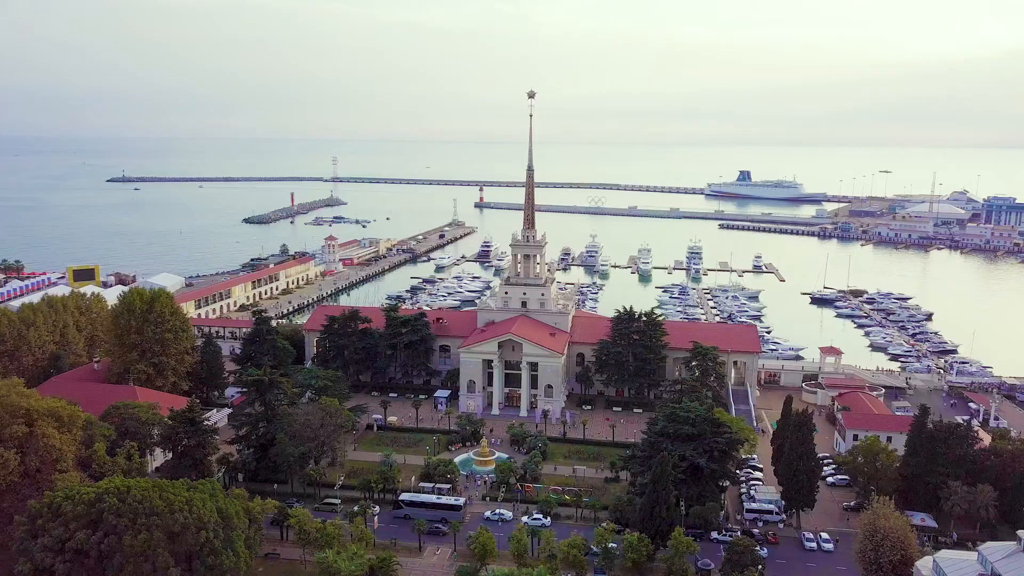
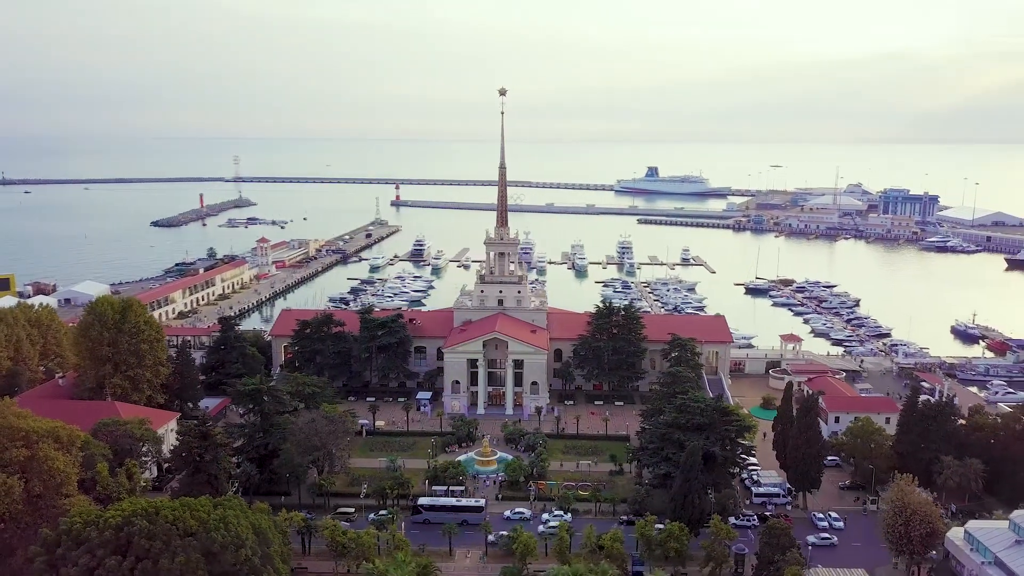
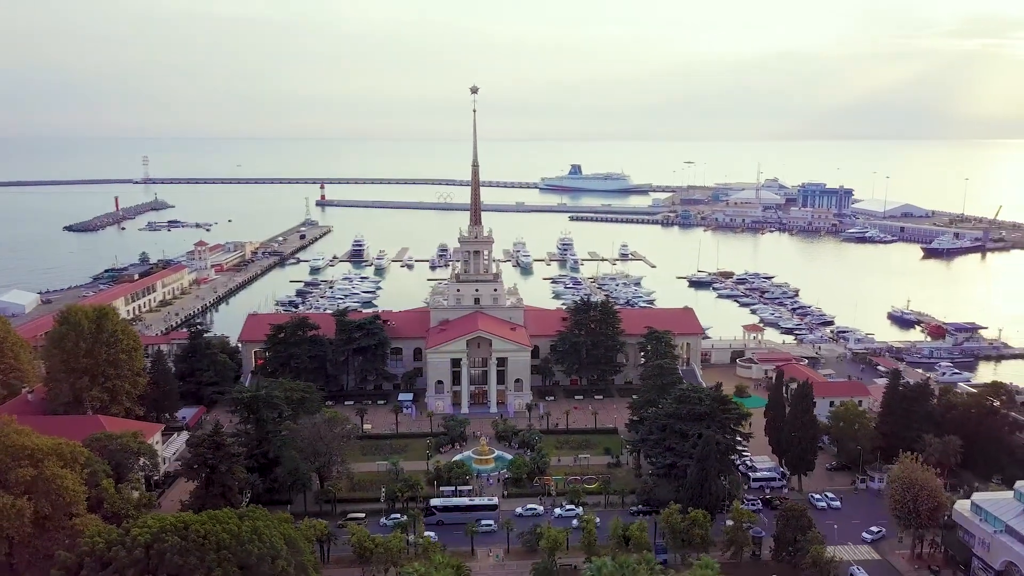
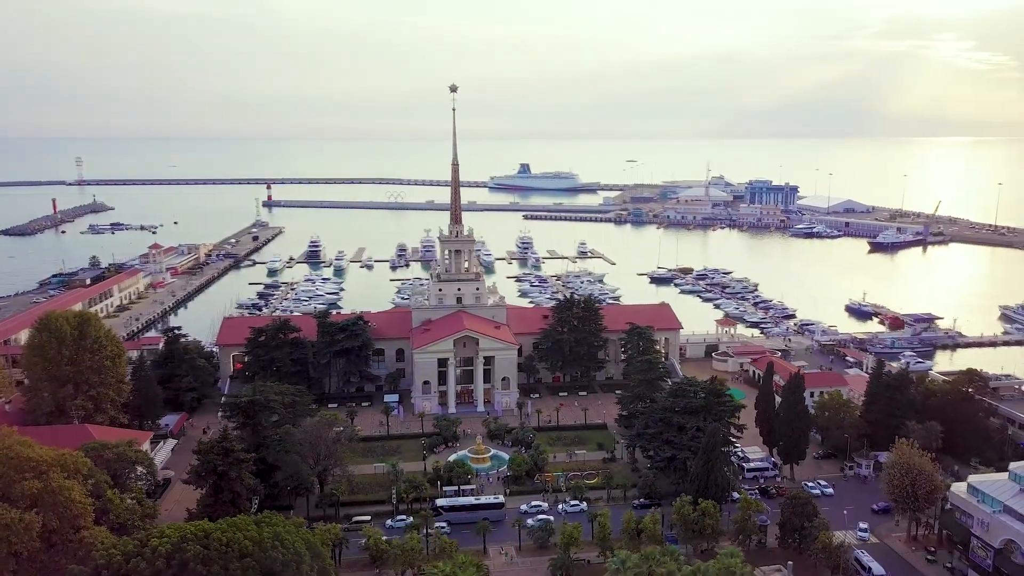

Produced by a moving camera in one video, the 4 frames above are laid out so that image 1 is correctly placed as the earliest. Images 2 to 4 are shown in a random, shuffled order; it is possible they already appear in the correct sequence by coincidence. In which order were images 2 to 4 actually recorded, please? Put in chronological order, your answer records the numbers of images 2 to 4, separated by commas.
2, 3, 4
